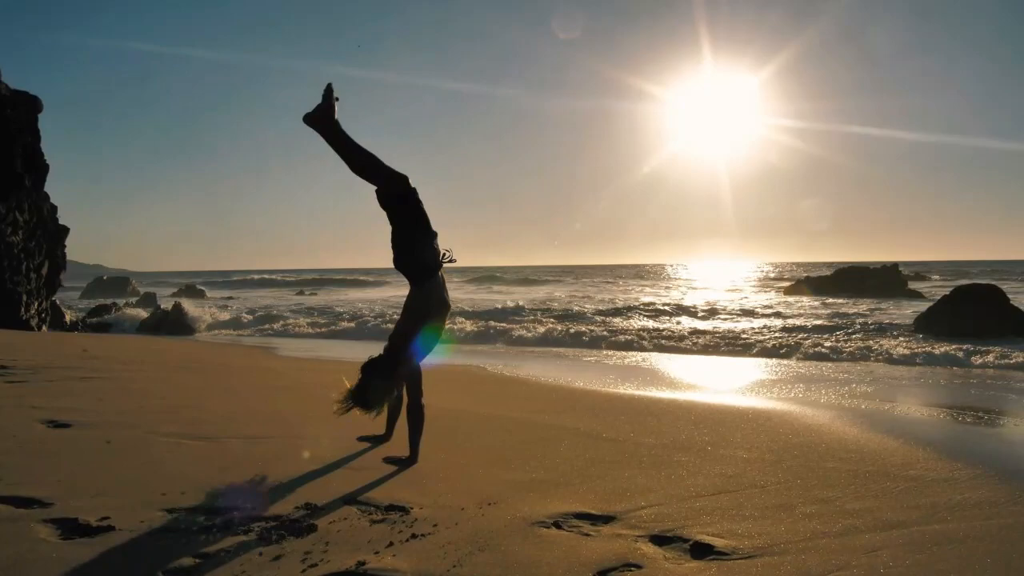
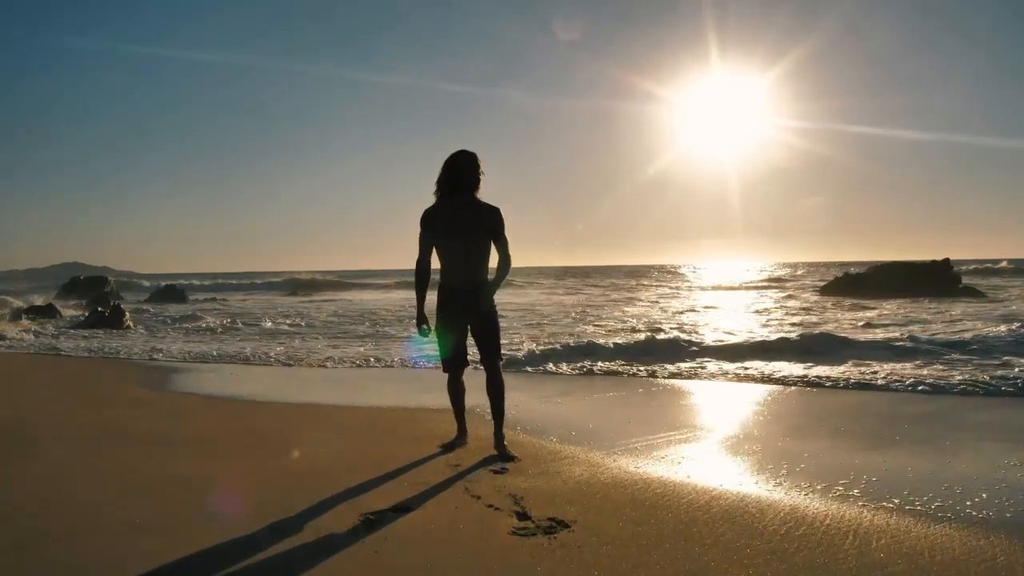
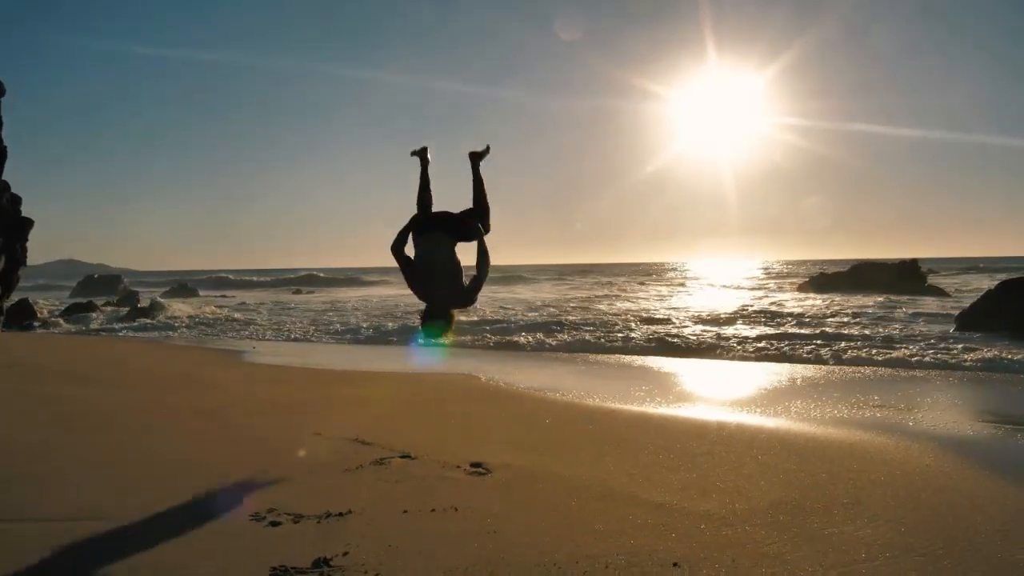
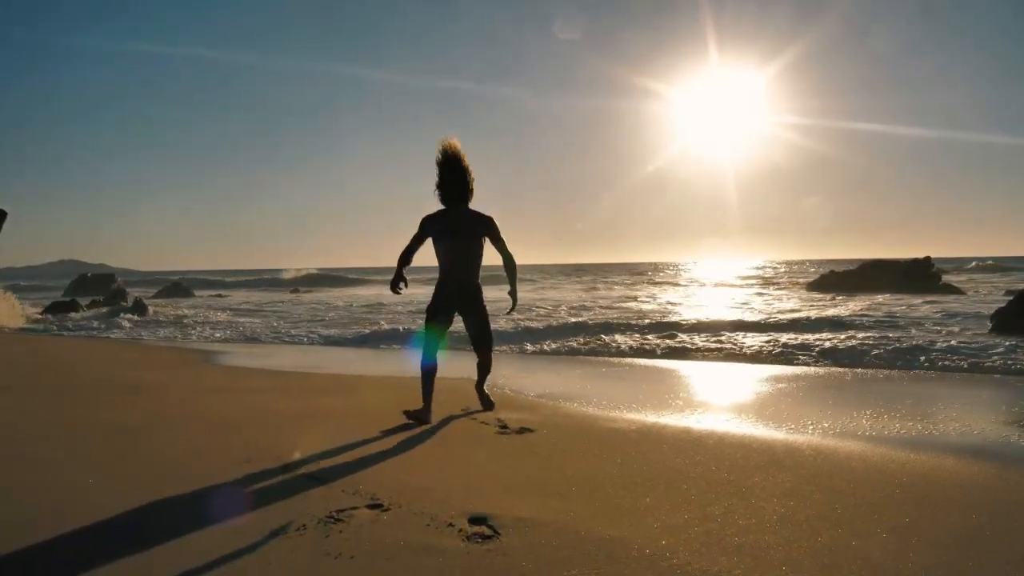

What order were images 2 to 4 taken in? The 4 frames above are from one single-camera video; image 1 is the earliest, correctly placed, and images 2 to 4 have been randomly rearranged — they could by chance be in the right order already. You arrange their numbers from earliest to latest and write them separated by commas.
3, 4, 2
